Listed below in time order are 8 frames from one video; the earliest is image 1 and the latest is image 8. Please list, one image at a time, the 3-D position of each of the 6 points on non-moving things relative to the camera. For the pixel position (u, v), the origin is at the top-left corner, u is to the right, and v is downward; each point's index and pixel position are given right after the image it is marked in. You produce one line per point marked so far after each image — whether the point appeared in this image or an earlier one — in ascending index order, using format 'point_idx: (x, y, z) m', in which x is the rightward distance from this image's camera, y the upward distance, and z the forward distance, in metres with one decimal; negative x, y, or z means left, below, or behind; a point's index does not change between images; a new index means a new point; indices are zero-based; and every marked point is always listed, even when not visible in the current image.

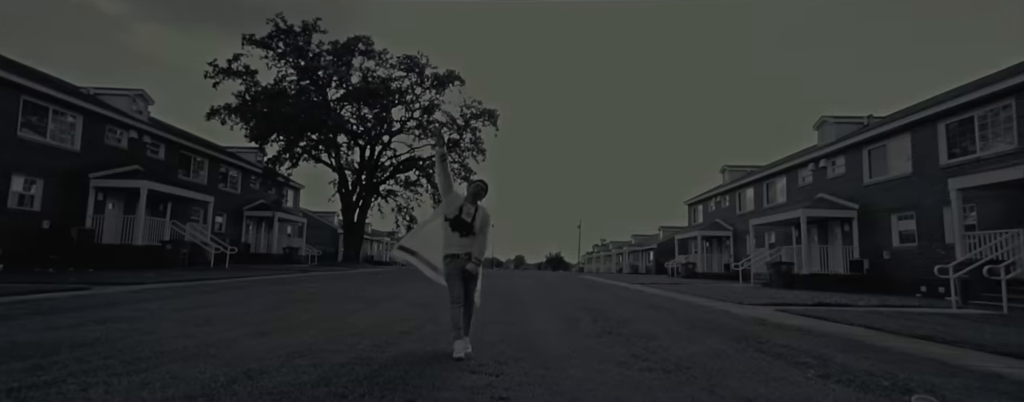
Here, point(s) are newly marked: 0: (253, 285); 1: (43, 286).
0: (-5.5, -1.8, +10.2) m
1: (-11.0, -2.0, +11.2) m
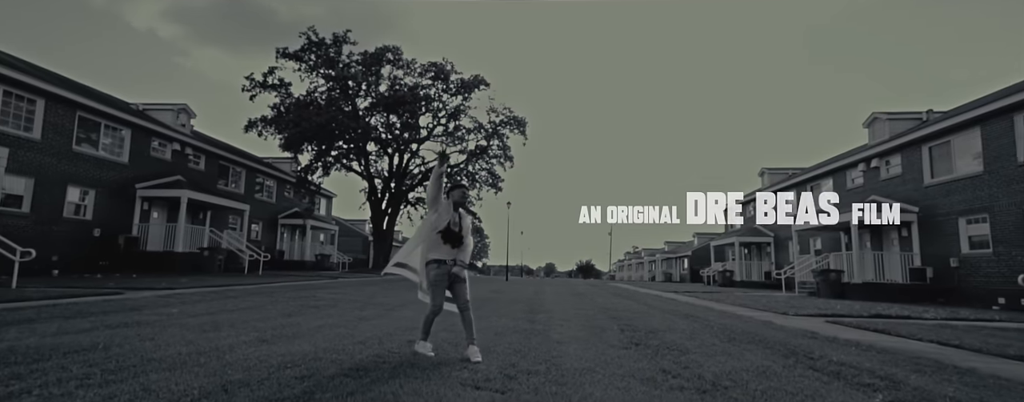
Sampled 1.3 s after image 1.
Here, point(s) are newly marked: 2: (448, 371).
0: (-5.0, -1.9, +10.1) m
1: (-10.4, -2.2, +11.5) m
2: (-0.4, -1.0, +2.8) m
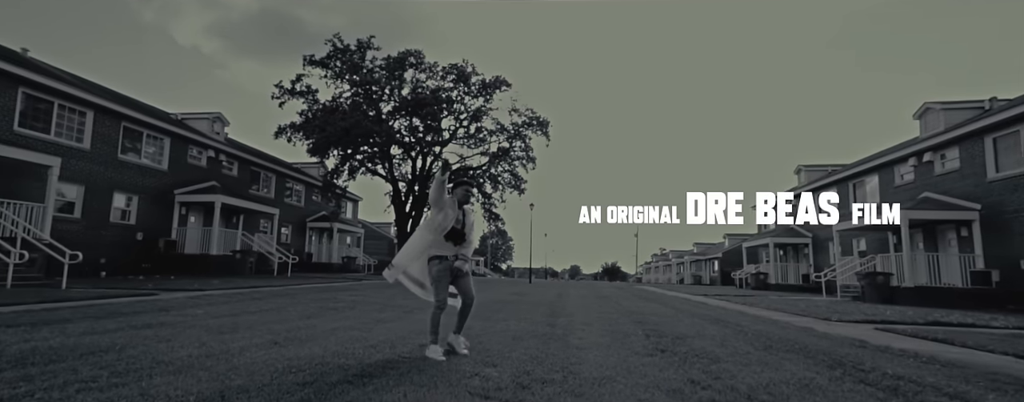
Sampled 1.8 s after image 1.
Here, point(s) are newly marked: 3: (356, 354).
0: (-4.5, -2.0, +10.2) m
1: (-9.8, -2.3, +11.9) m
2: (-0.3, -1.0, +2.6) m
3: (-1.1, -1.1, +3.4) m
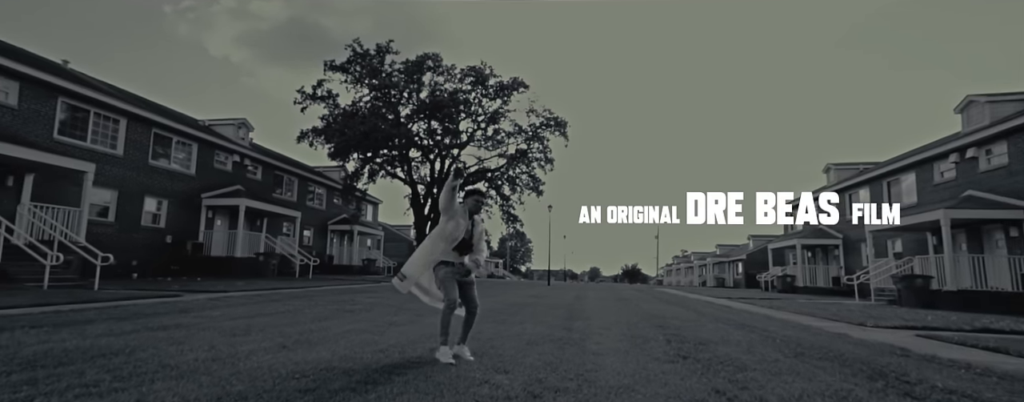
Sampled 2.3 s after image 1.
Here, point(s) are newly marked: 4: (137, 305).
0: (-4.1, -2.0, +10.2) m
1: (-9.4, -2.3, +12.1) m
2: (-0.3, -1.0, +2.5) m
3: (-1.0, -1.1, +3.3) m
4: (-6.6, -1.8, +8.4) m
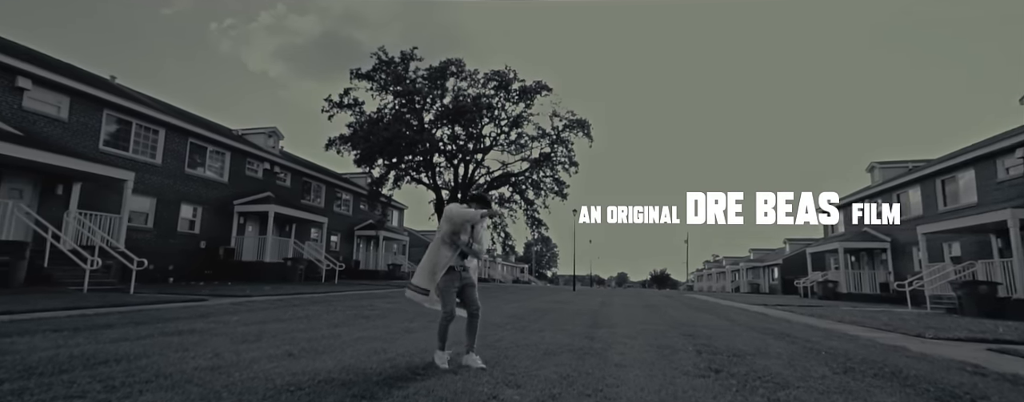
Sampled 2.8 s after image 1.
0: (-3.6, -2.1, +10.2) m
1: (-8.8, -2.5, +12.3) m
2: (-0.2, -1.0, +2.3) m
3: (-0.9, -1.1, +3.1) m
4: (-6.2, -1.9, +8.5) m
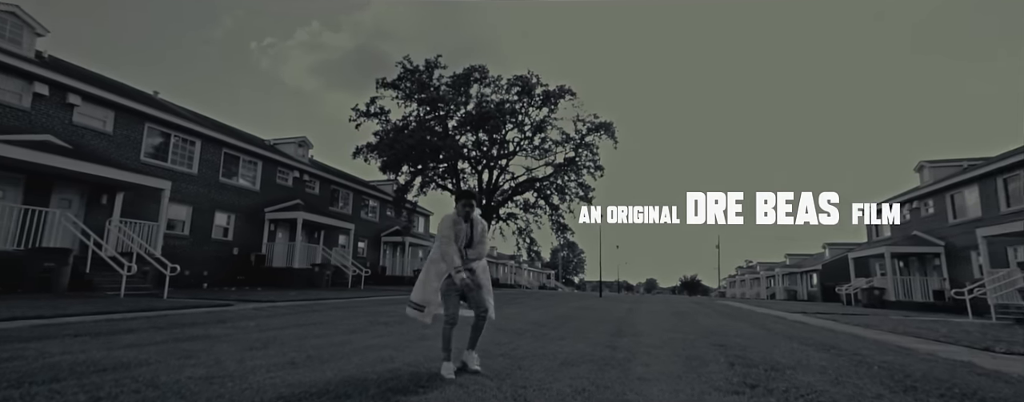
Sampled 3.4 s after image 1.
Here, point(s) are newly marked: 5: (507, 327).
0: (-3.2, -2.2, +10.1) m
1: (-8.2, -2.7, +12.5) m
2: (-0.2, -0.9, +2.0) m
3: (-0.9, -1.1, +2.9) m
4: (-5.9, -2.0, +8.6) m
5: (-0.1, -1.8, +6.7) m
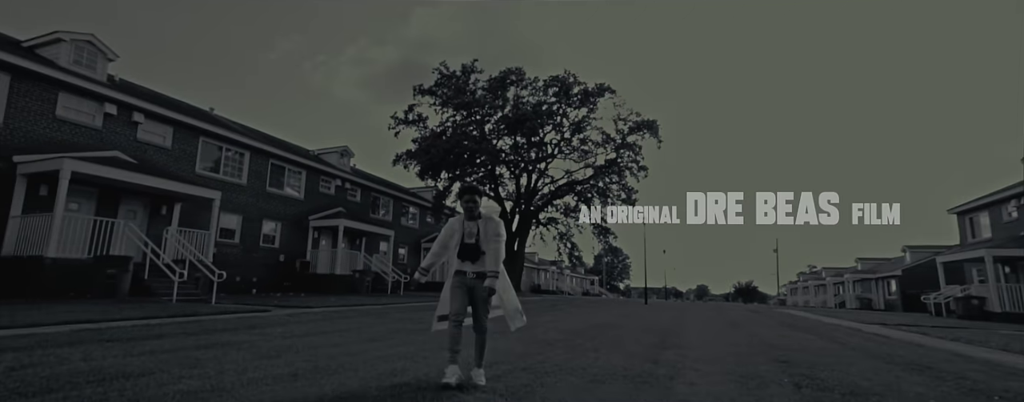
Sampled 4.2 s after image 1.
0: (-2.4, -2.3, +9.9) m
1: (-7.2, -2.9, +12.8) m
2: (-0.2, -0.9, +1.6) m
3: (-0.8, -1.0, +2.5) m
4: (-5.2, -2.1, +8.6) m
5: (+0.3, -1.8, +6.3) m
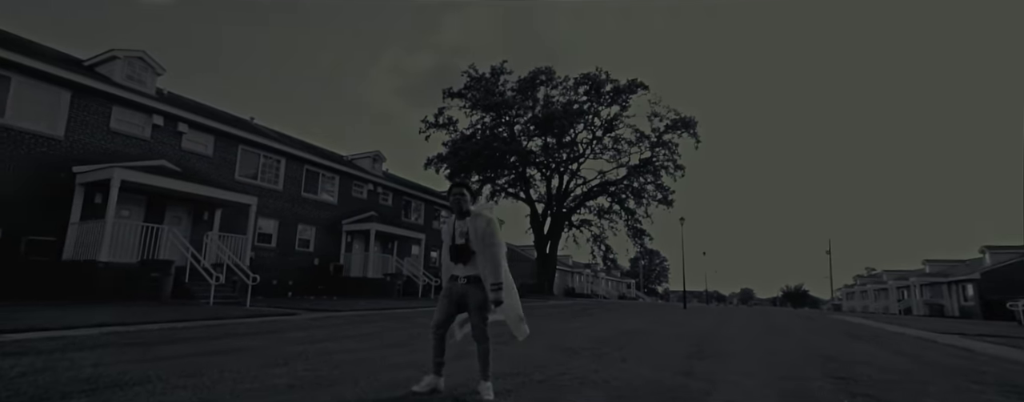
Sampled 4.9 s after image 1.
0: (-1.9, -2.3, +9.7) m
1: (-6.4, -3.0, +12.9) m
2: (-0.2, -0.8, +1.3) m
3: (-0.7, -1.0, +2.2) m
4: (-4.8, -2.2, +8.6) m
5: (+0.6, -1.8, +5.9) m
